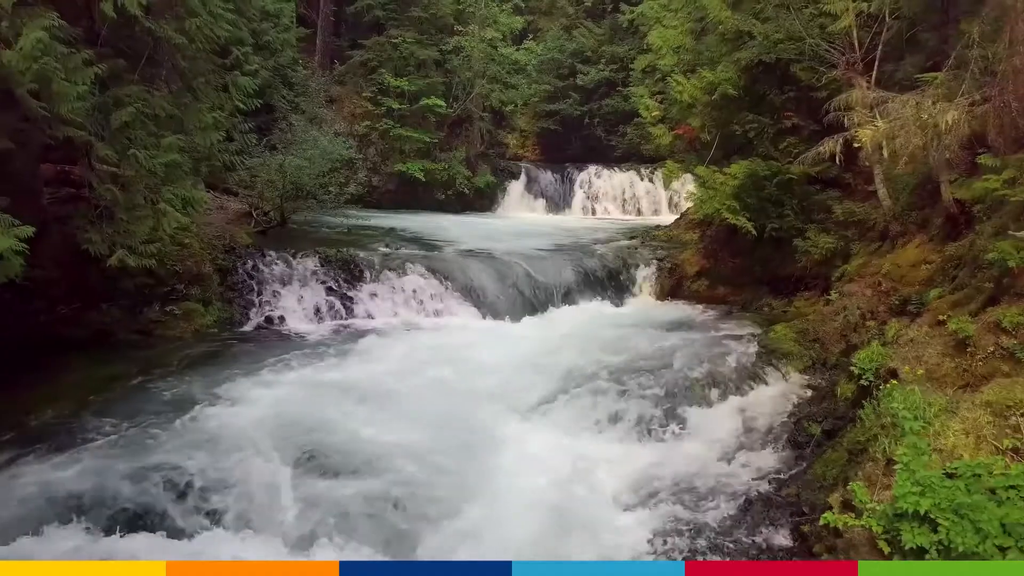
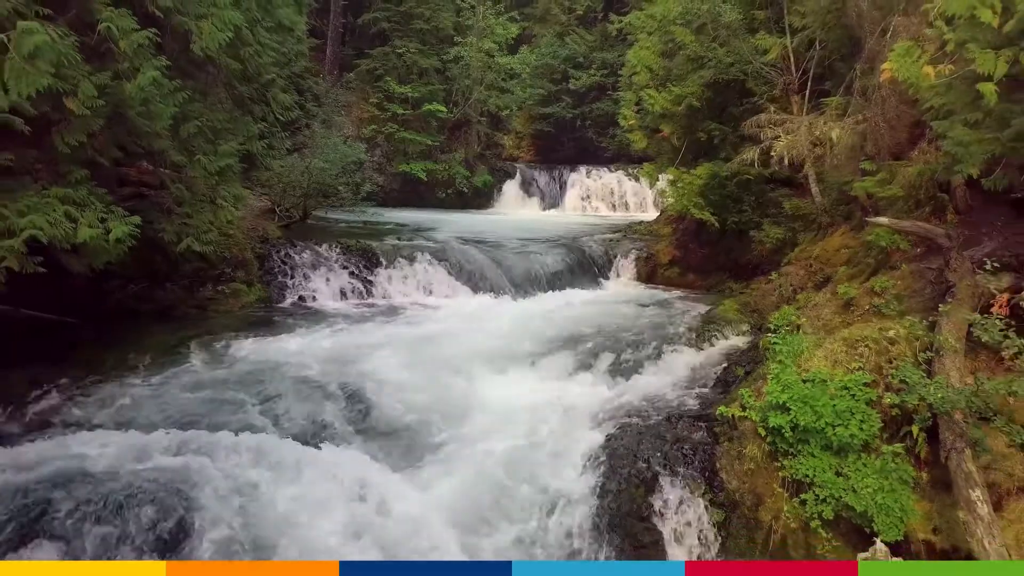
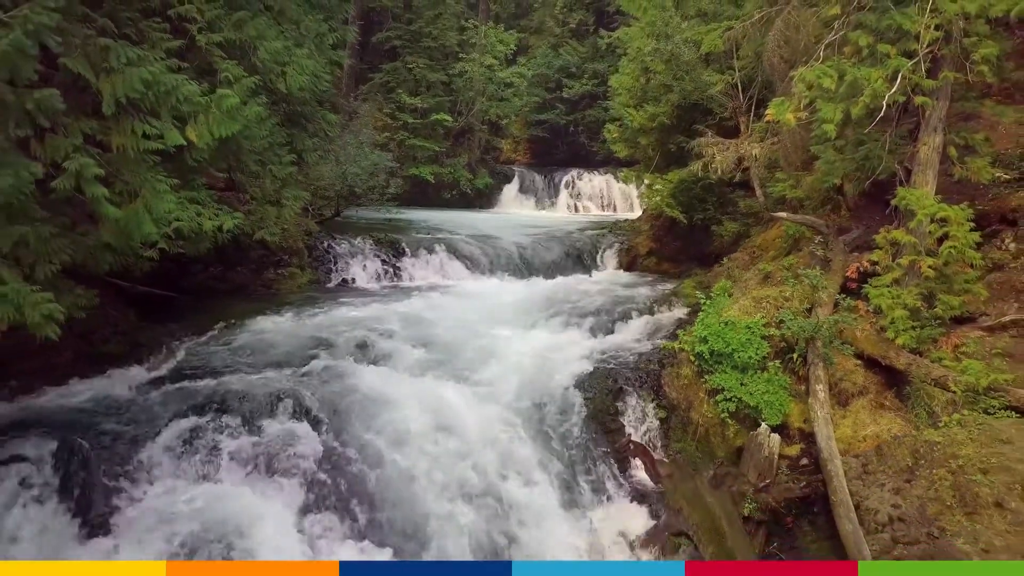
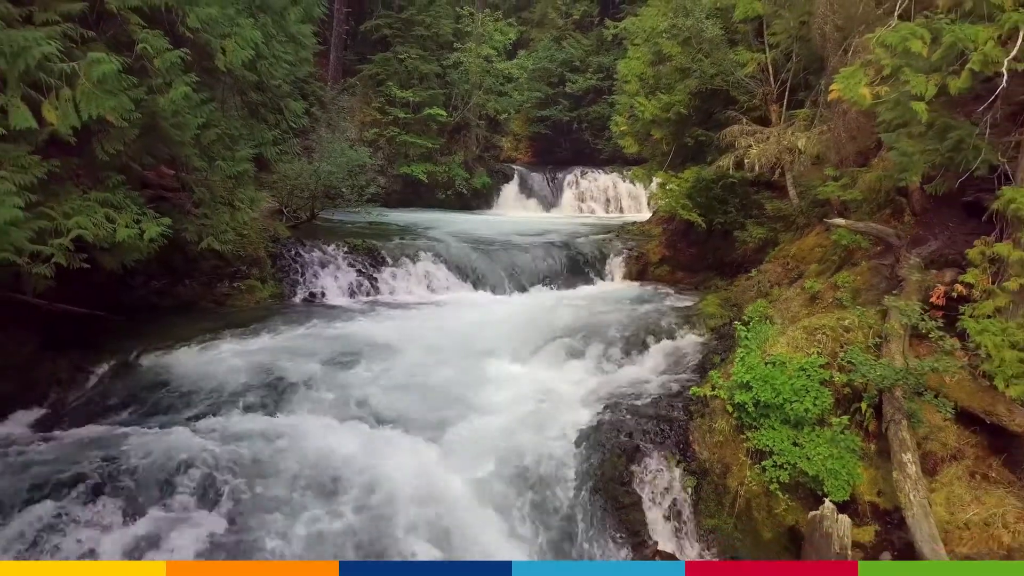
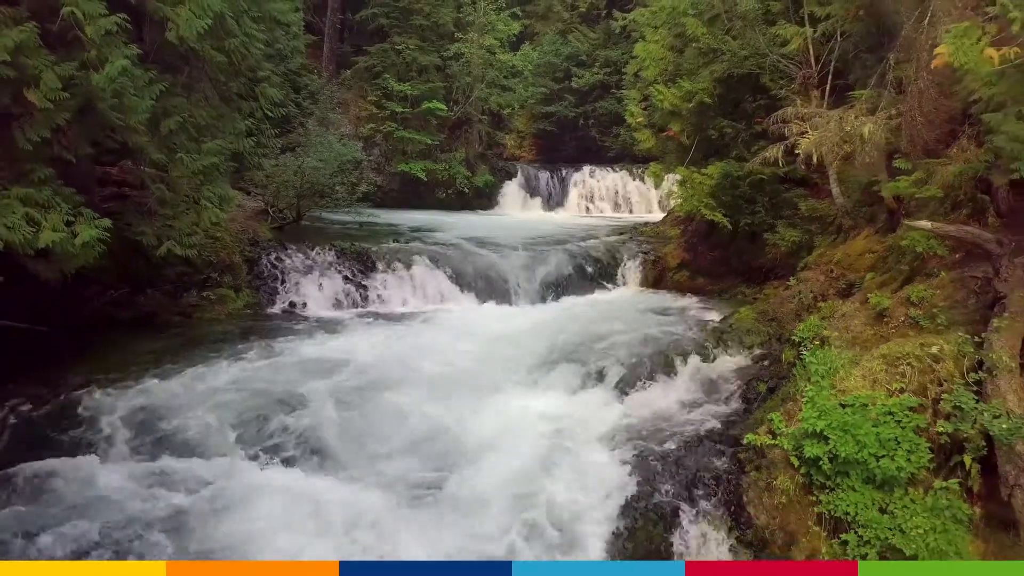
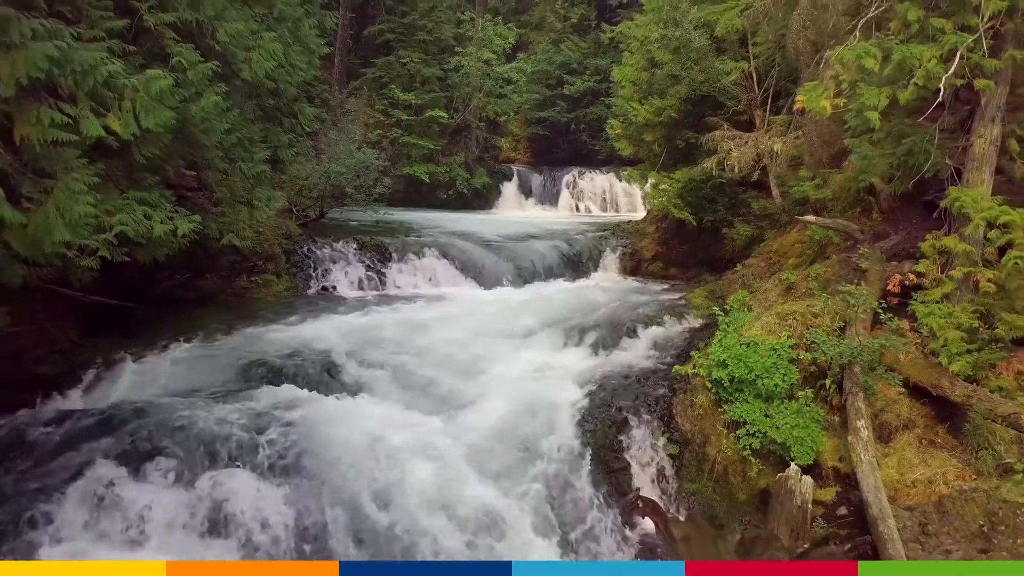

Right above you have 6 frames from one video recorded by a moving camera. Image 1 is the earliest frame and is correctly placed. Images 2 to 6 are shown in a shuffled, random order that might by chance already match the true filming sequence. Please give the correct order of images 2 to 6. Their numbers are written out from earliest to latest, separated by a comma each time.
5, 2, 4, 6, 3
